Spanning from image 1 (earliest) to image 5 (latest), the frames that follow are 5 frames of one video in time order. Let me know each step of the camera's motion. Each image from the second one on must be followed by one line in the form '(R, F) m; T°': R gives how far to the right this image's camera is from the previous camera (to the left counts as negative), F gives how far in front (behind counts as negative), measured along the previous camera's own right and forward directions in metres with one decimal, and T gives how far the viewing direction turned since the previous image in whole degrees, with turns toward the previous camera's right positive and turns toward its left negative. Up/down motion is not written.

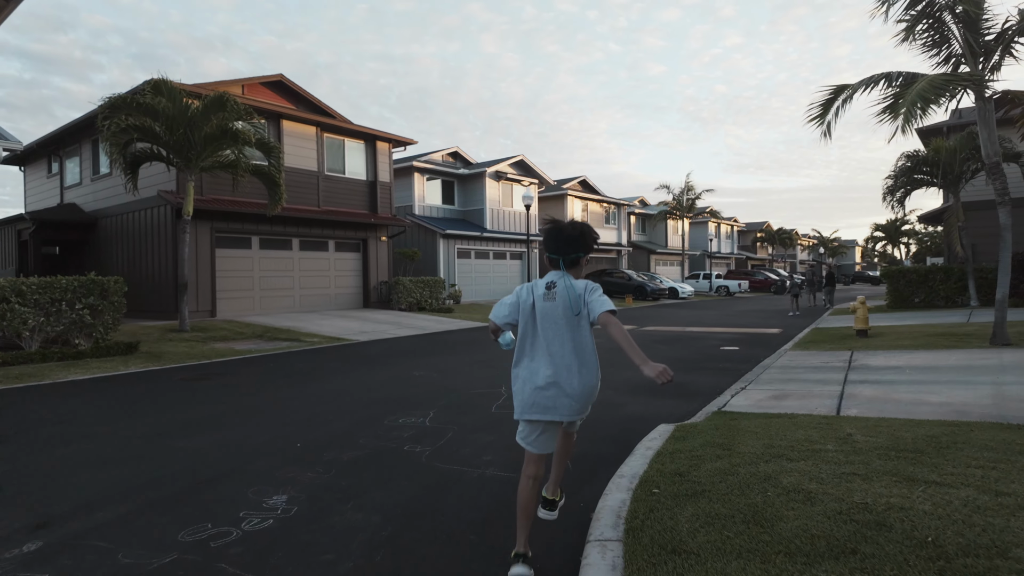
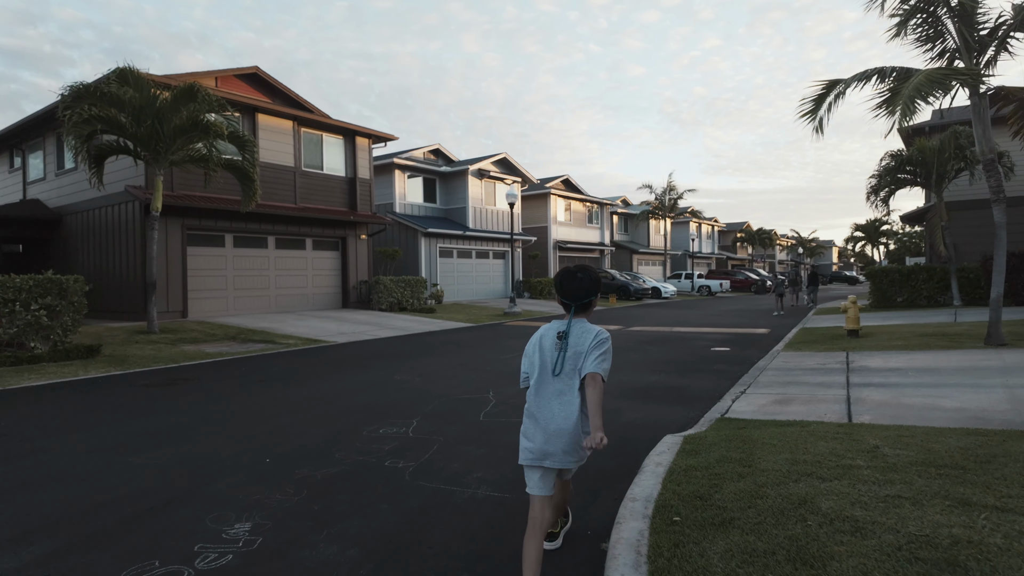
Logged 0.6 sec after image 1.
(-0.1, +0.4) m; +2°
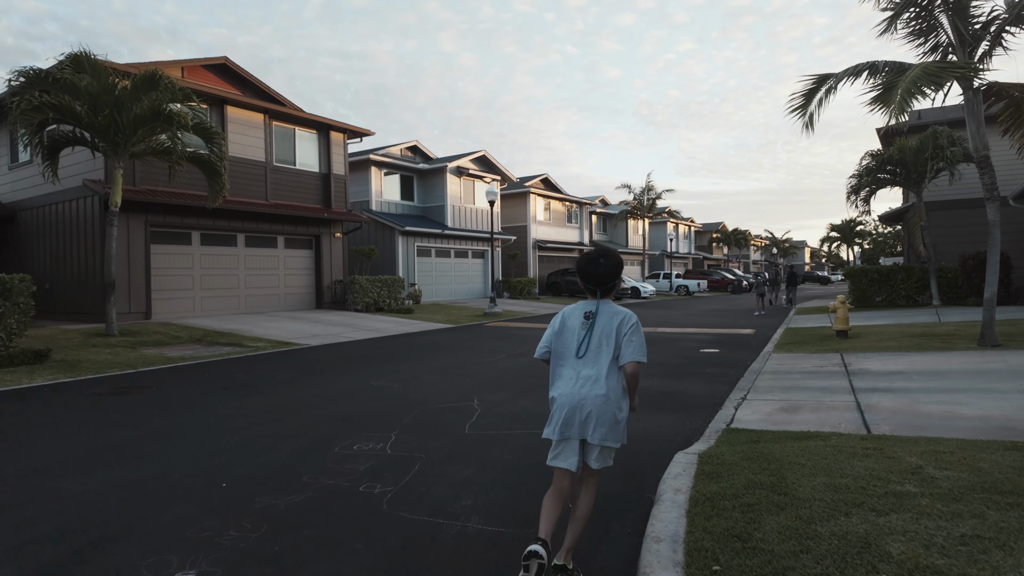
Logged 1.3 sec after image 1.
(-0.1, +0.5) m; +2°
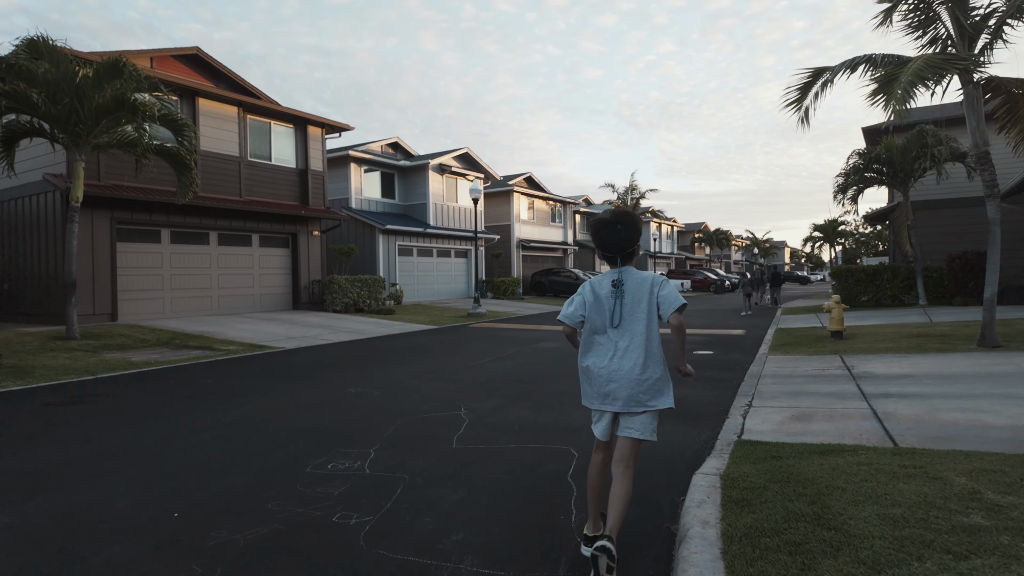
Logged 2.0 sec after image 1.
(-0.1, +0.5) m; +2°
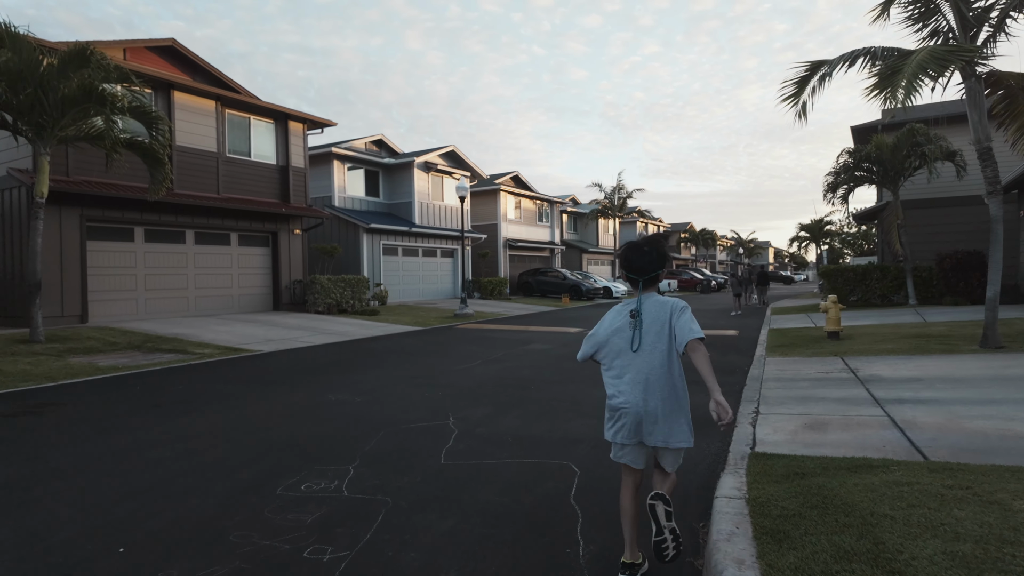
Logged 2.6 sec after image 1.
(-0.1, +0.4) m; +1°
